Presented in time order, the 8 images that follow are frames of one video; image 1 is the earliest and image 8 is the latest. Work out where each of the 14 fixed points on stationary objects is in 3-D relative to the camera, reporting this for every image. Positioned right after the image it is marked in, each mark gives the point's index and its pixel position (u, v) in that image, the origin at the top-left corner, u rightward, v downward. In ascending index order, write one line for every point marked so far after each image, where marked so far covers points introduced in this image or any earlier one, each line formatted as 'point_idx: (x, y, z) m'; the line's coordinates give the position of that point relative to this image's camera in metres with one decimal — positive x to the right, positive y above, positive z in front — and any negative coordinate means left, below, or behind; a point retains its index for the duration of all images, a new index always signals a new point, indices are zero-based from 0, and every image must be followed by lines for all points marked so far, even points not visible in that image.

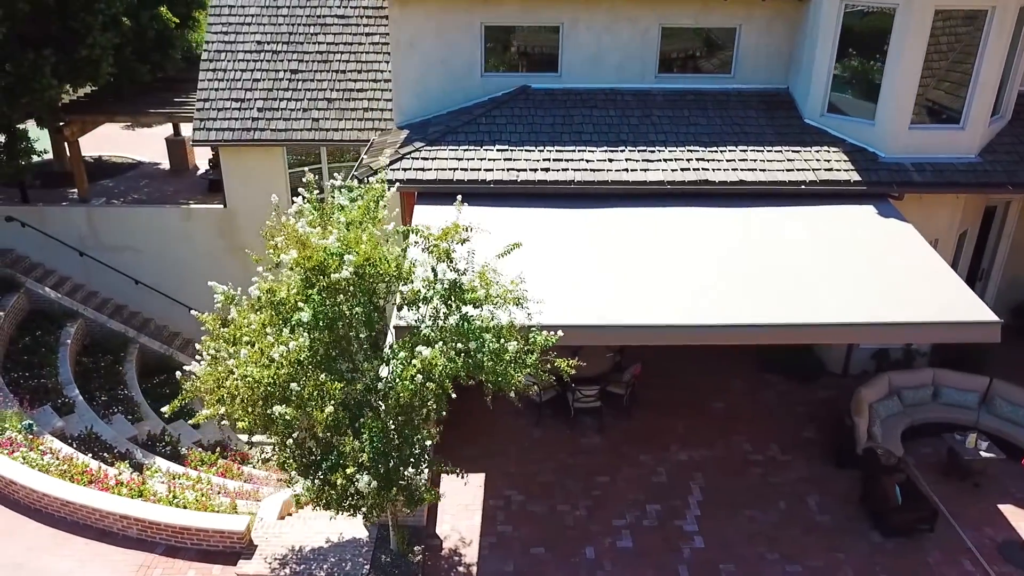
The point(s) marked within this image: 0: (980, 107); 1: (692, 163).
0: (+12.2, +4.7, +19.9) m
1: (+4.6, +3.2, +19.7) m
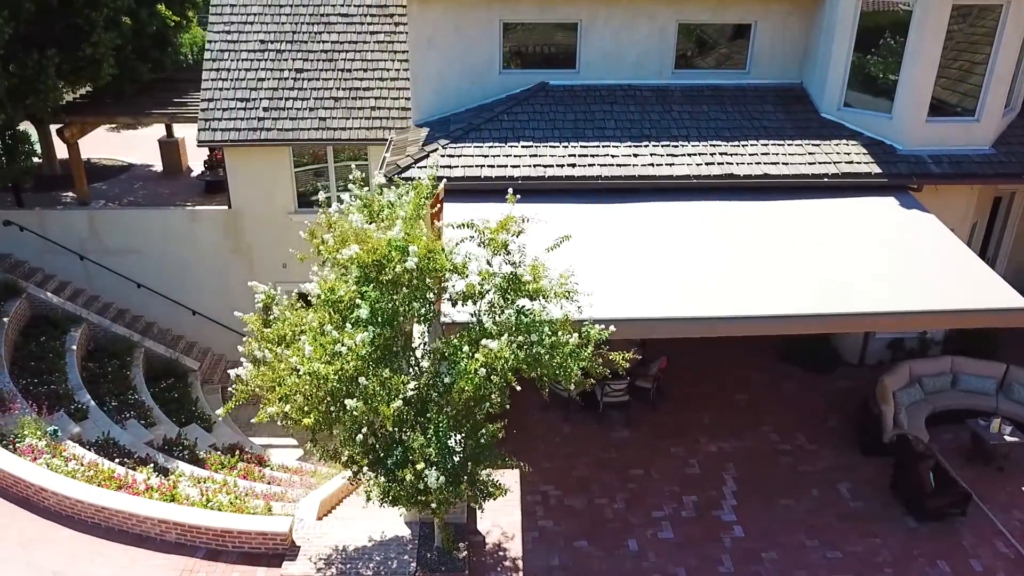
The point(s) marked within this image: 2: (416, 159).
0: (+12.8, +5.0, +20.3) m
1: (+5.3, +3.4, +19.9) m
2: (-2.4, +3.2, +19.3) m
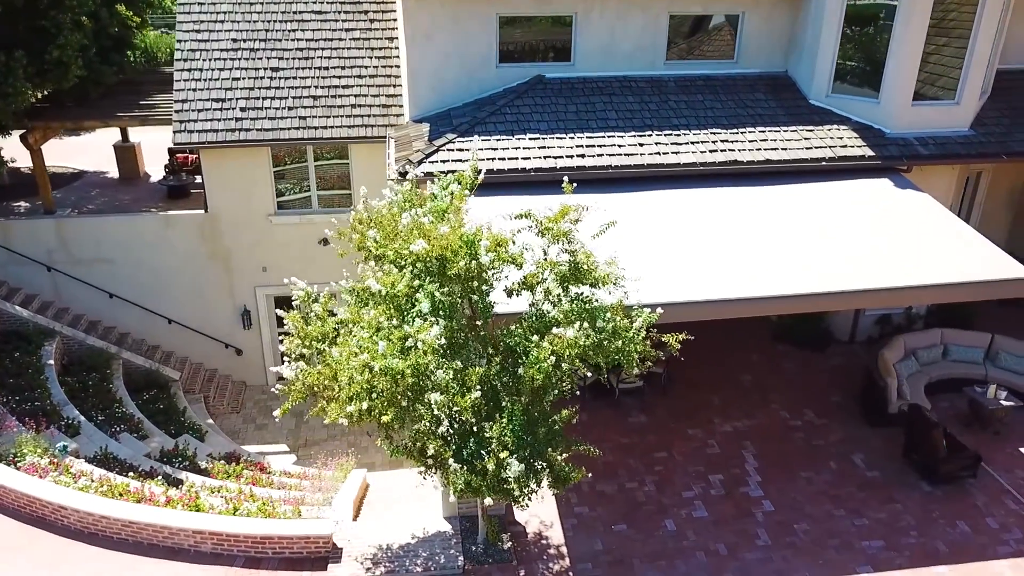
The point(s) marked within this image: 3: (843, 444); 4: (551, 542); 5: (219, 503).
0: (+12.9, +5.7, +21.4) m
1: (+5.5, +3.8, +20.4) m
2: (-2.1, +3.3, +19.1) m
3: (+8.3, -3.9, +19.2) m
4: (+0.8, -5.2, +15.9) m
5: (-6.6, -4.9, +17.4) m
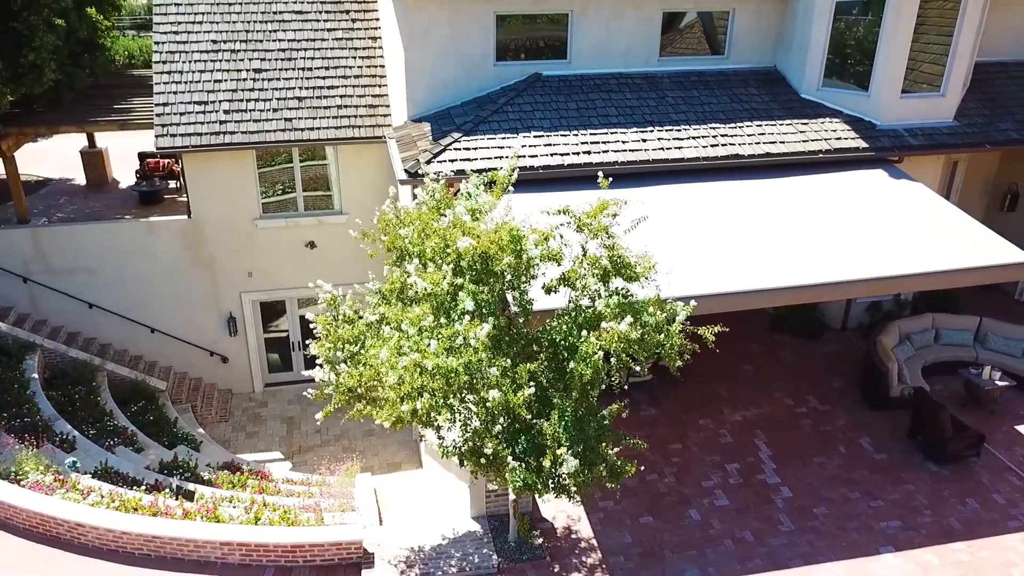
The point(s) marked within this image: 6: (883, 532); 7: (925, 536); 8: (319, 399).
0: (+12.9, +6.2, +22.2) m
1: (+5.6, +4.0, +20.7) m
2: (-1.9, +3.3, +19.0) m
3: (+8.7, -3.6, +19.7) m
4: (+1.4, -5.2, +15.9) m
5: (-6.1, -5.0, +17.0) m
6: (+7.9, -5.2, +16.2) m
7: (+8.7, -5.2, +16.2) m
8: (-3.8, -2.2, +15.2) m
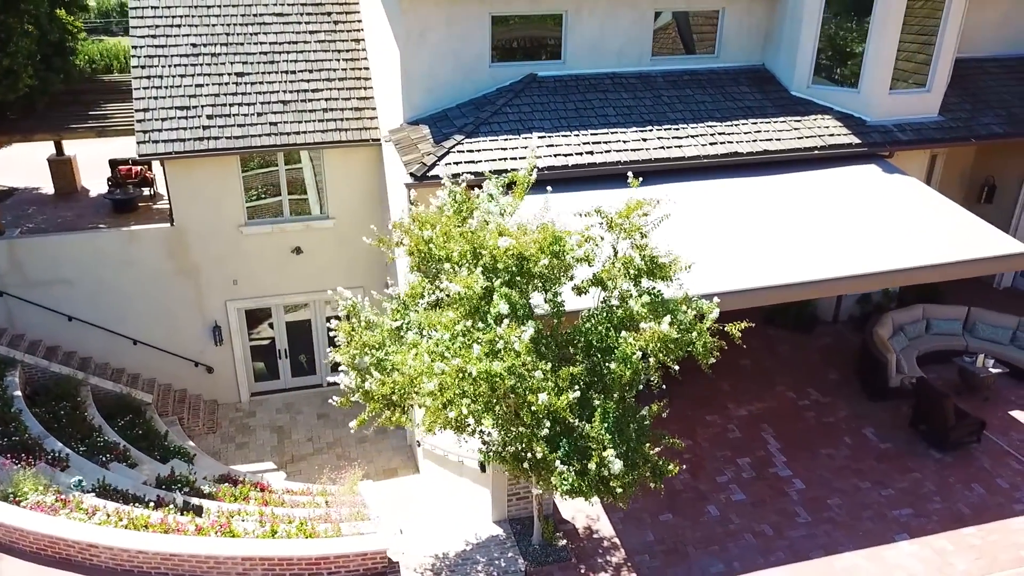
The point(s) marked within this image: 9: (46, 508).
0: (+12.7, +6.4, +22.7) m
1: (+5.6, +4.1, +20.9) m
2: (-1.8, +3.2, +18.9) m
3: (+8.9, -3.5, +20.1) m
4: (+1.9, -5.2, +15.9) m
5: (-5.6, -5.2, +16.6) m
6: (+8.3, -5.0, +16.6) m
7: (+9.2, -5.0, +16.5) m
8: (-3.3, -2.3, +15.0) m
9: (-10.2, -4.8, +16.8) m
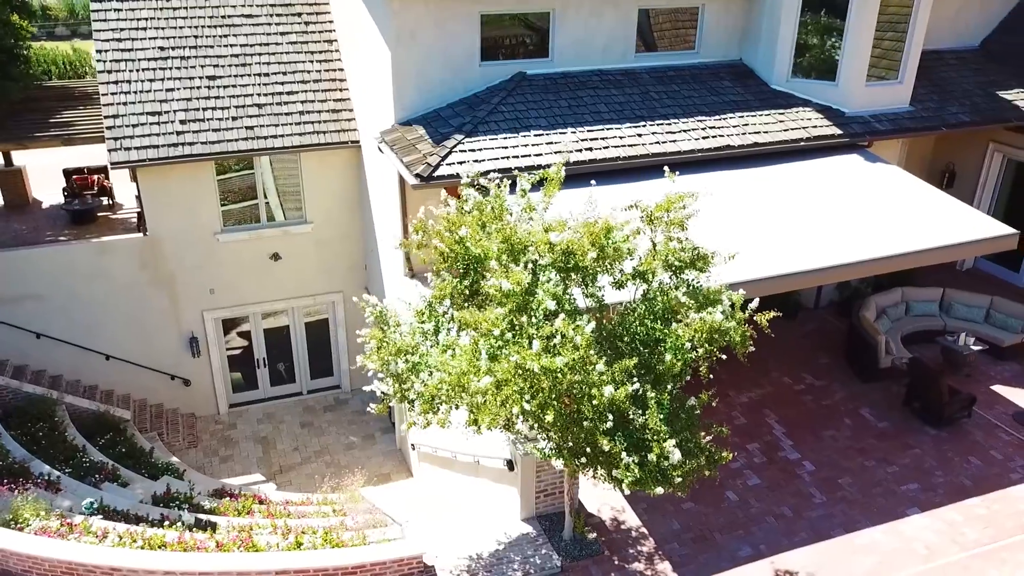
0: (+12.4, +6.9, +23.7) m
1: (+5.4, +4.4, +21.3) m
2: (-1.7, +3.2, +18.7) m
3: (+9.1, -3.1, +20.8) m
4: (+2.5, -5.0, +16.1) m
5: (-5.1, -5.3, +16.3) m
6: (+8.8, -4.6, +17.2) m
7: (+9.7, -4.6, +17.3) m
8: (-2.8, -2.4, +14.8) m
9: (-9.6, -5.1, +16.1) m
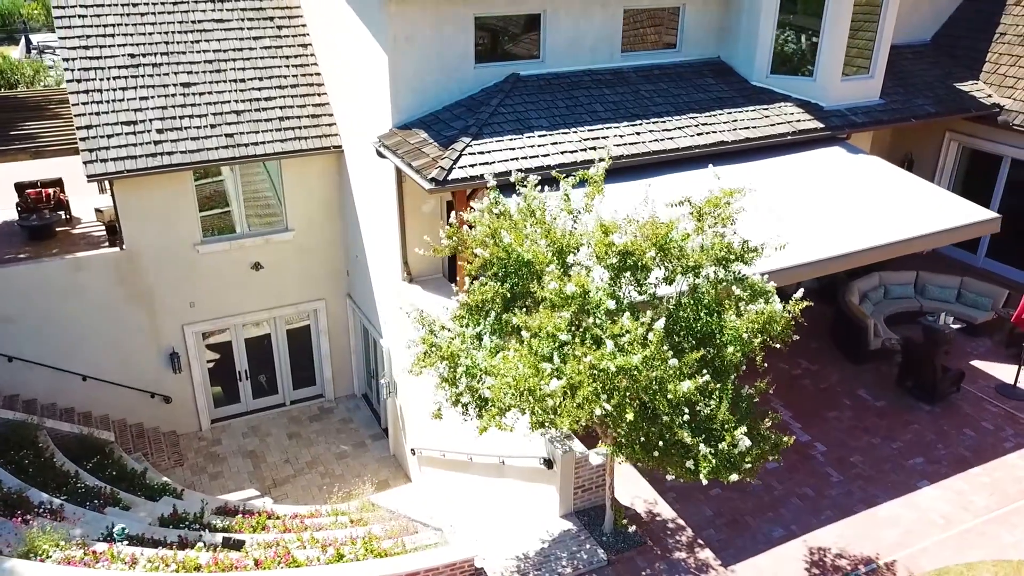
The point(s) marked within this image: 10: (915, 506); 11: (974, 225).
0: (+12.0, +7.5, +24.8) m
1: (+5.4, +4.6, +21.9) m
2: (-1.5, +3.1, +18.8) m
3: (+9.4, -2.7, +21.8) m
4: (+3.3, -4.9, +16.5) m
5: (-4.2, -5.6, +16.1) m
6: (+9.5, -4.3, +18.2) m
7: (+10.4, -4.2, +18.3) m
8: (-1.9, -2.5, +14.7) m
9: (-8.8, -5.5, +15.5) m
10: (+8.9, -4.8, +16.9) m
11: (+11.7, +1.6, +19.3) m
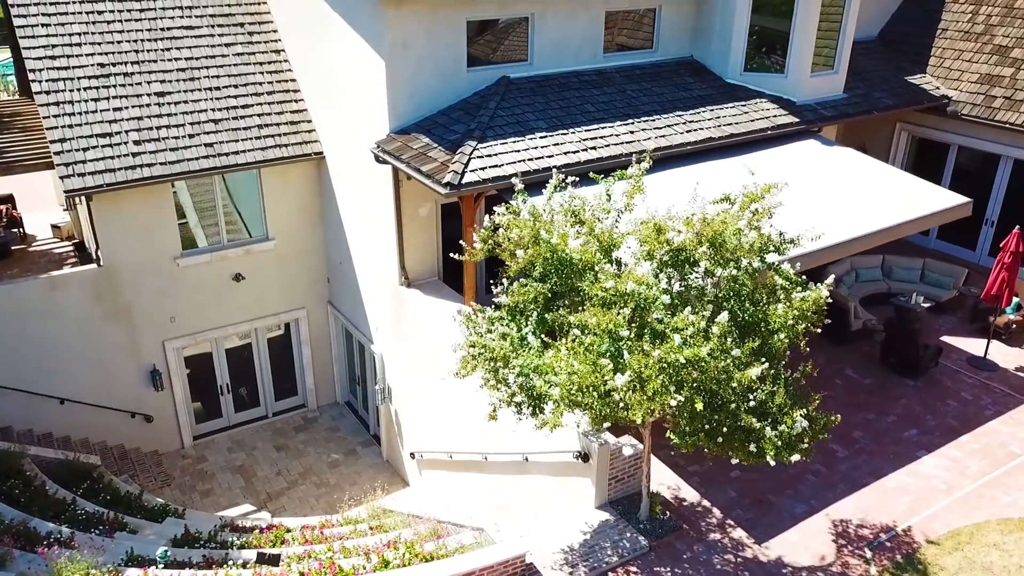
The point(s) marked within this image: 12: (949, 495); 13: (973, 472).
0: (+11.4, +8.0, +26.2) m
1: (+5.3, +4.8, +22.7) m
2: (-1.2, +3.1, +19.0) m
3: (+9.6, -2.3, +23.0) m
4: (+4.1, -4.8, +17.2) m
5: (-3.3, -5.7, +16.1) m
6: (+10.1, -3.8, +19.4) m
7: (+10.9, -3.8, +19.6) m
8: (-1.1, -2.6, +14.9) m
9: (-7.8, -5.9, +15.1) m
10: (+9.6, -4.4, +18.1) m
11: (+11.9, +2.1, +20.7) m
12: (+9.9, -4.7, +17.4) m
13: (+10.9, -4.4, +18.1) m
